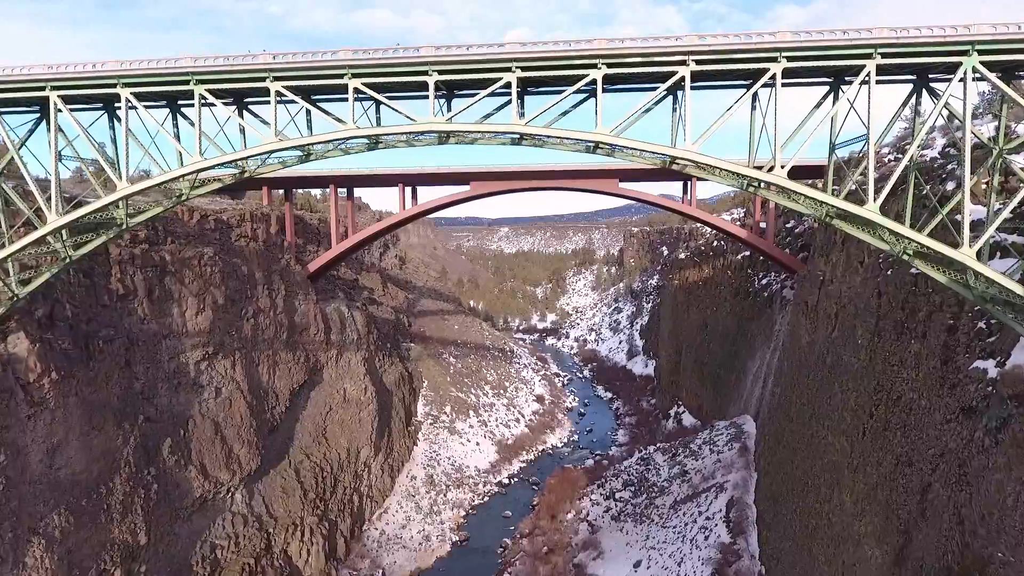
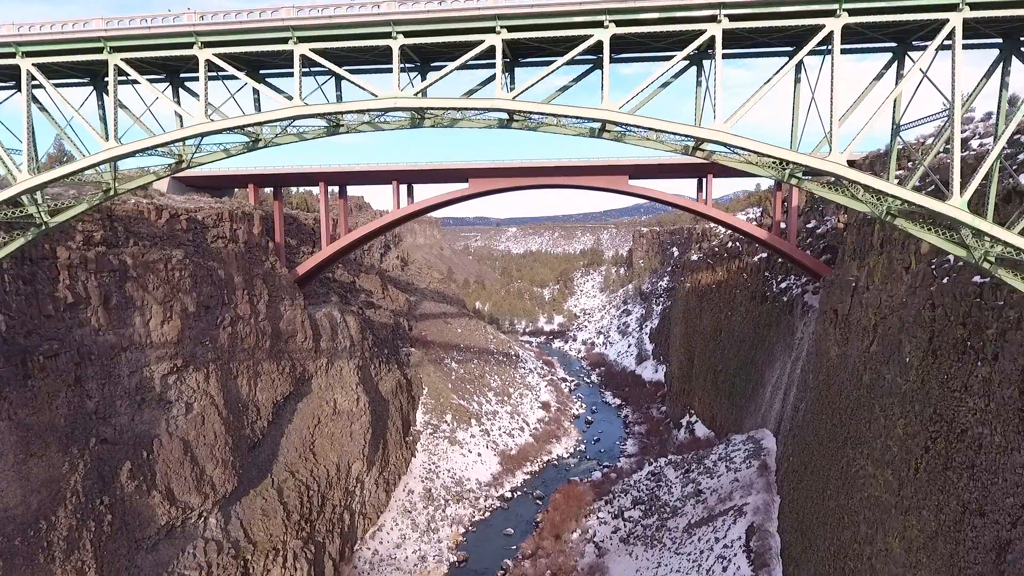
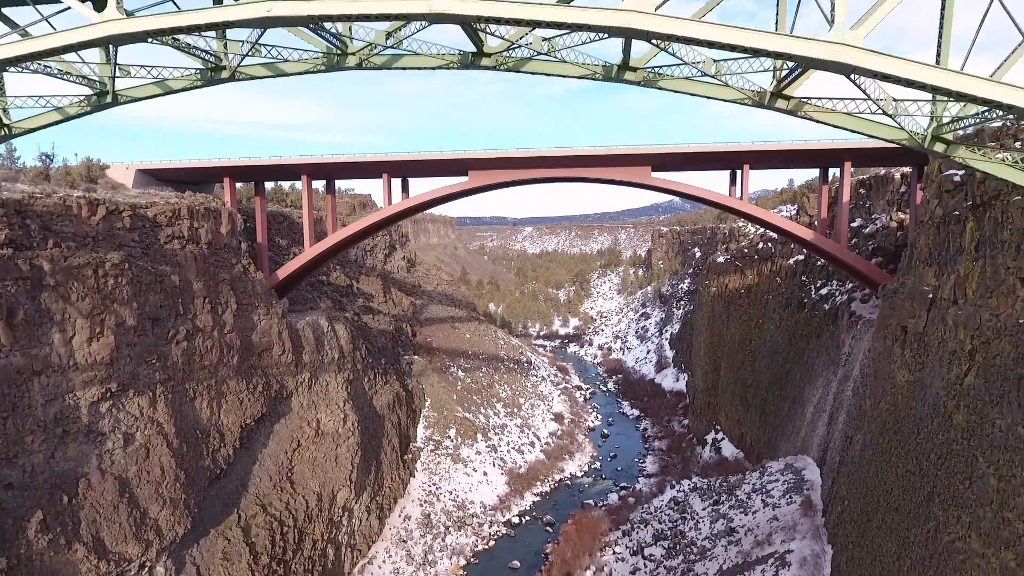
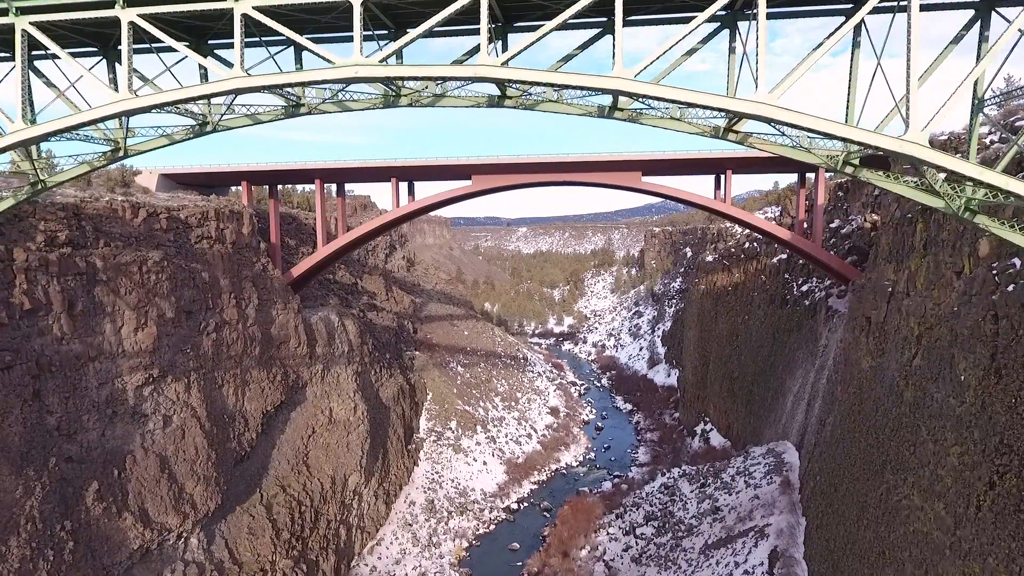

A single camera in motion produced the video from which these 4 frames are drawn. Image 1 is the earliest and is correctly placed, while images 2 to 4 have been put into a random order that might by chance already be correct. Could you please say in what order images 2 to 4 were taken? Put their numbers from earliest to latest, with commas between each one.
2, 4, 3
